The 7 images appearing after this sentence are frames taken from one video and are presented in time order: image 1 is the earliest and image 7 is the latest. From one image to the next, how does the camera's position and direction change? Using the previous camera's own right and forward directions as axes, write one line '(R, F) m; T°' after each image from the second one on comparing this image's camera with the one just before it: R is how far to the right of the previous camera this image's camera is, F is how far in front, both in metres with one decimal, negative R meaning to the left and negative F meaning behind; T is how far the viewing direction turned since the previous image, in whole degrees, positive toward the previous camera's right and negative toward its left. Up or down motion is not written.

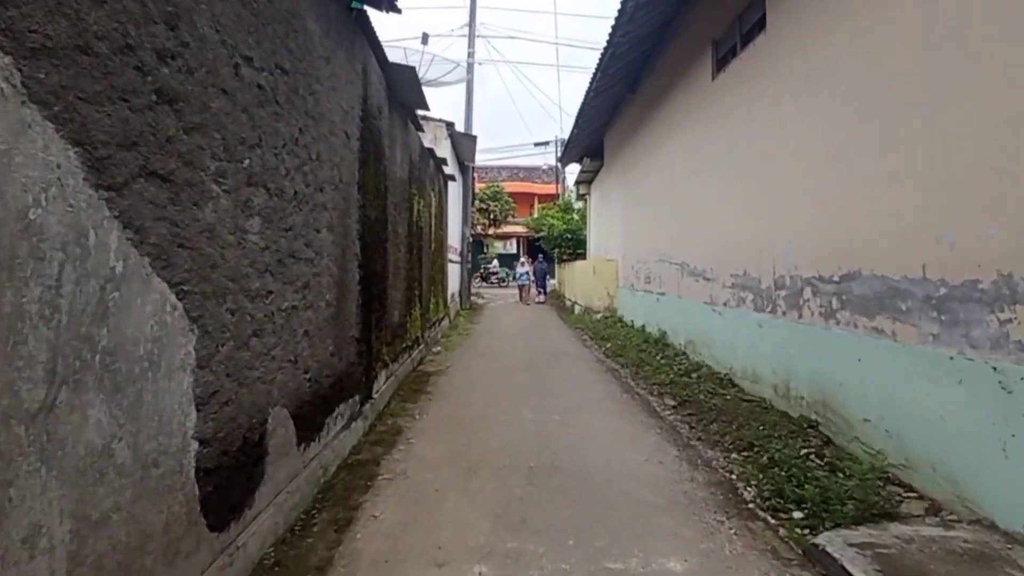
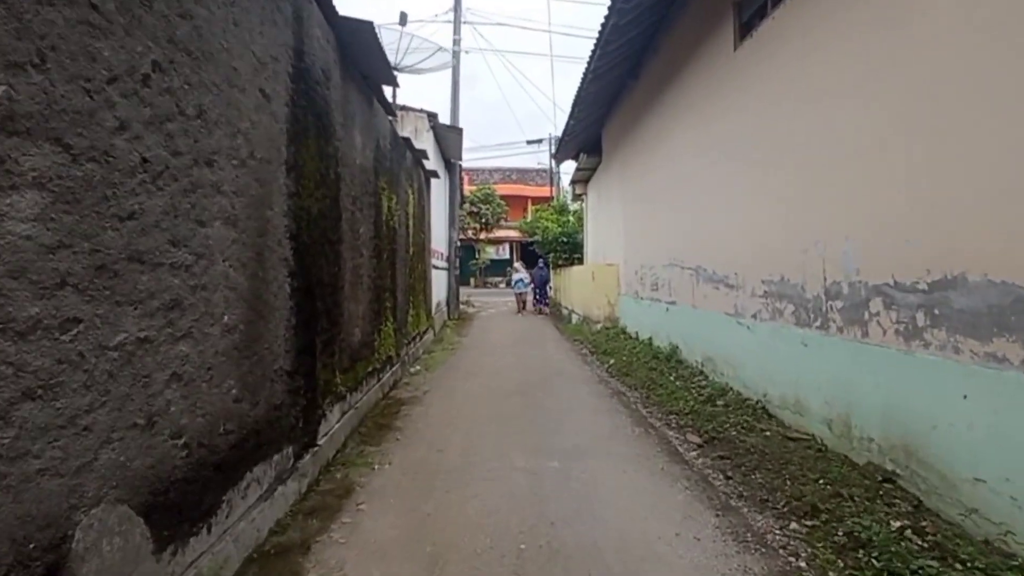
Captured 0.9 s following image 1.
(+0.1, +1.3) m; +1°
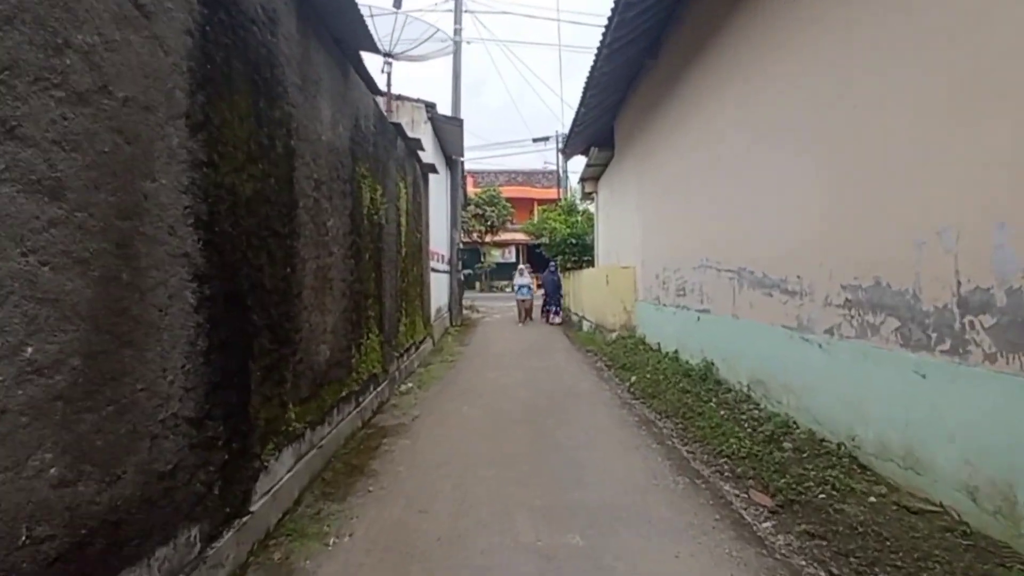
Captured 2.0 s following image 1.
(0.0, +1.3) m; -1°
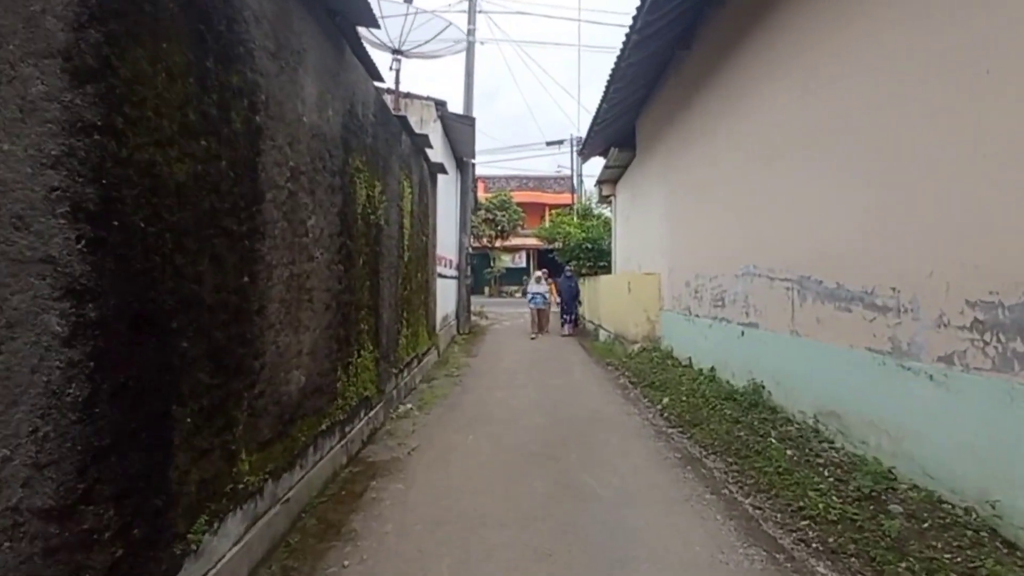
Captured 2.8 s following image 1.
(-0.1, +1.0) m; -2°
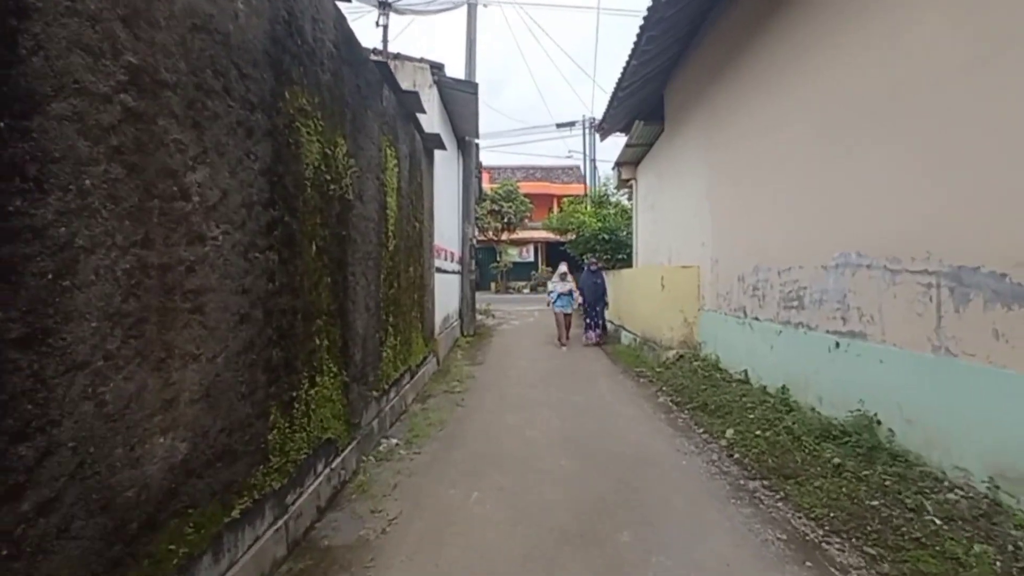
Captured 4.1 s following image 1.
(-0.1, +1.7) m; -1°
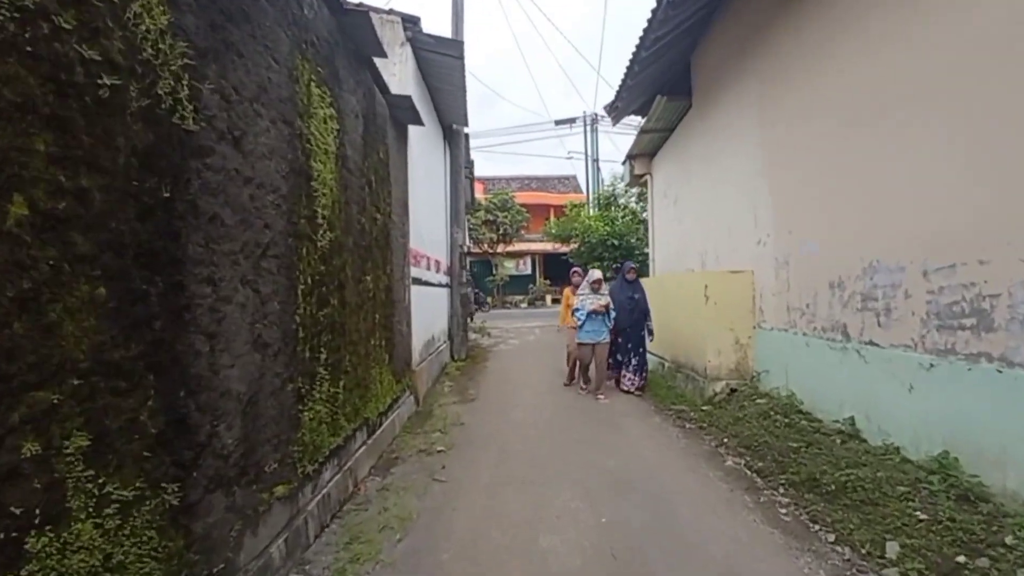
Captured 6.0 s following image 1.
(-0.1, +2.3) m; +1°
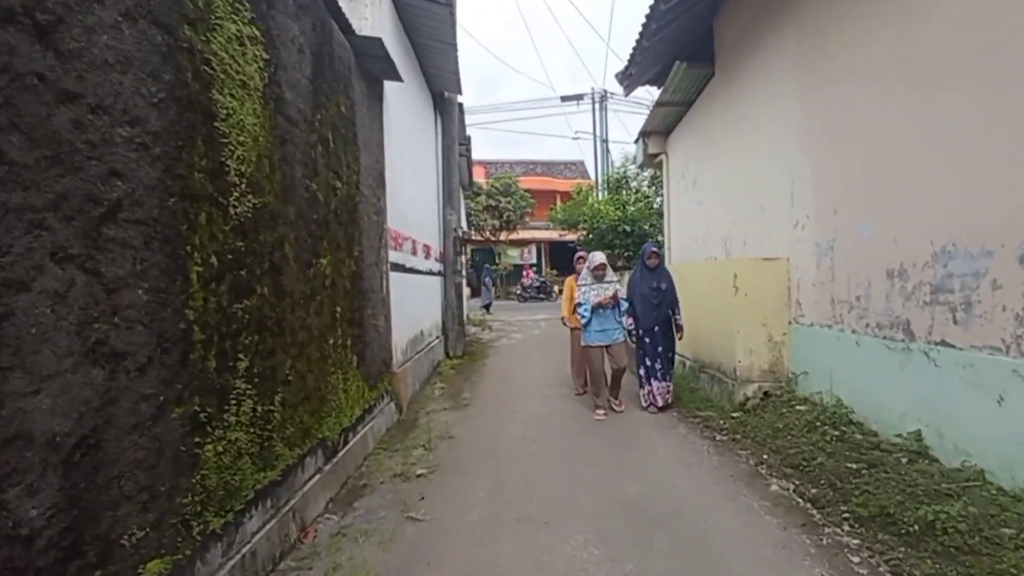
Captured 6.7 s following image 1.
(+0.1, +1.0) m; -1°
